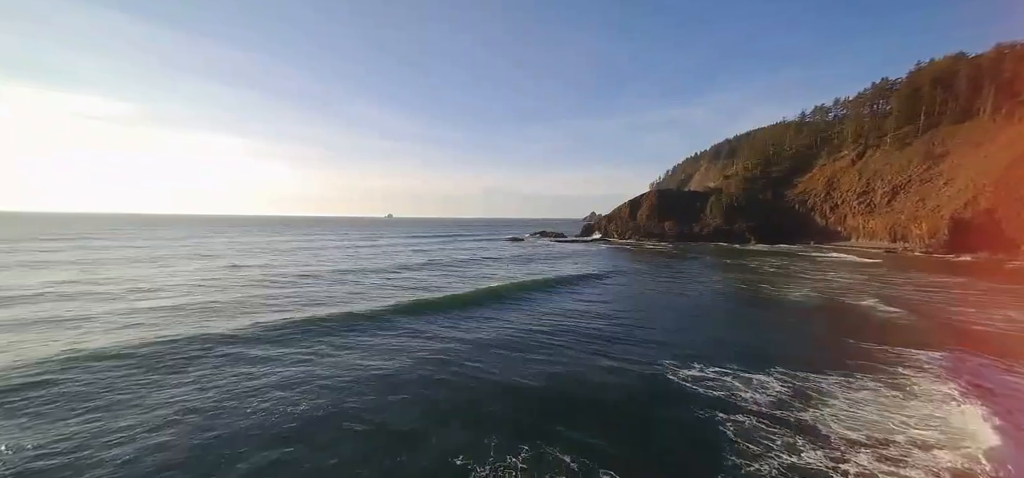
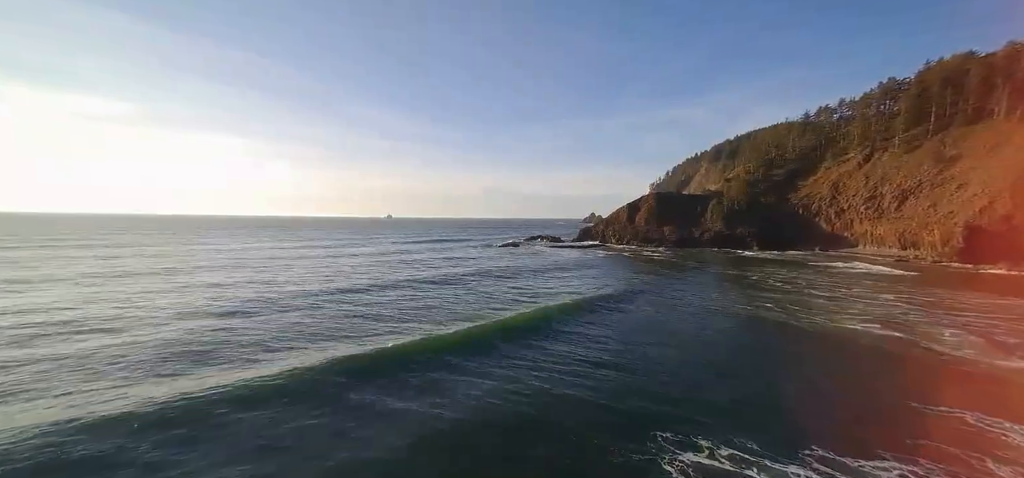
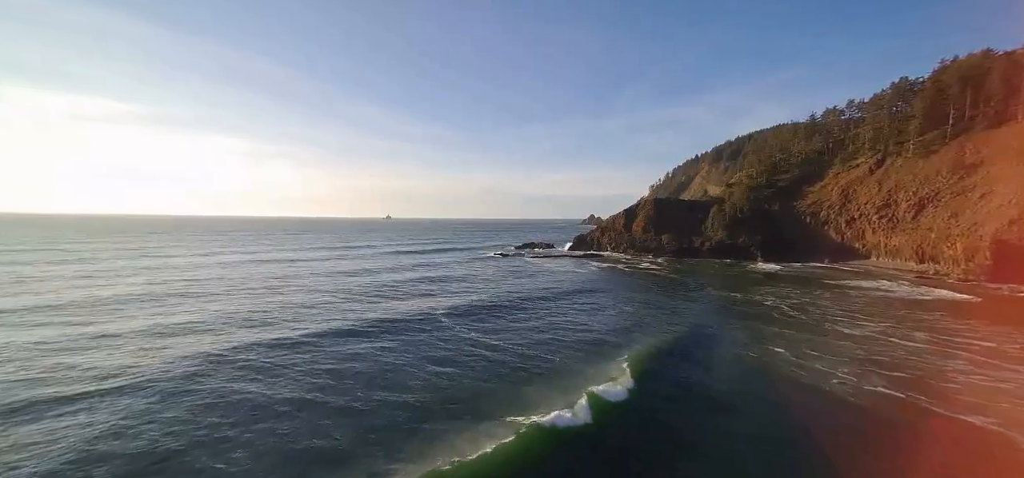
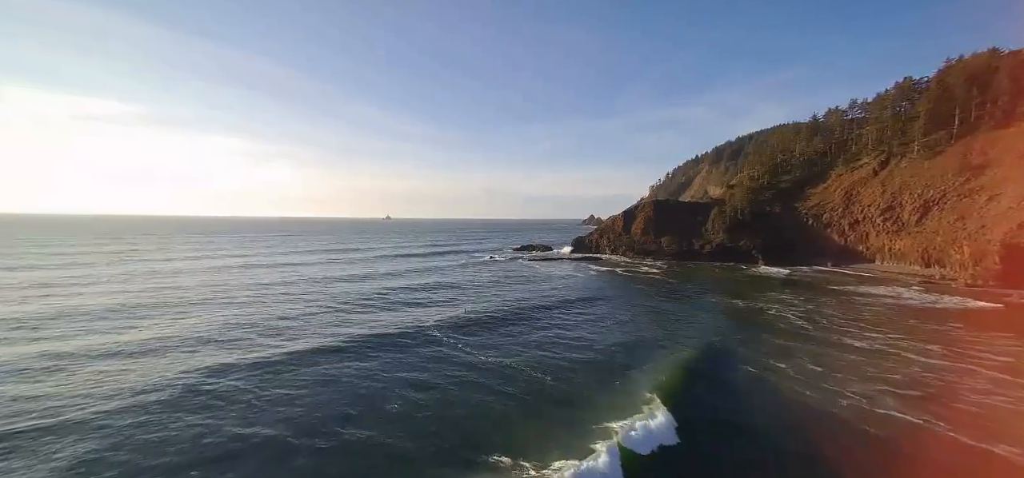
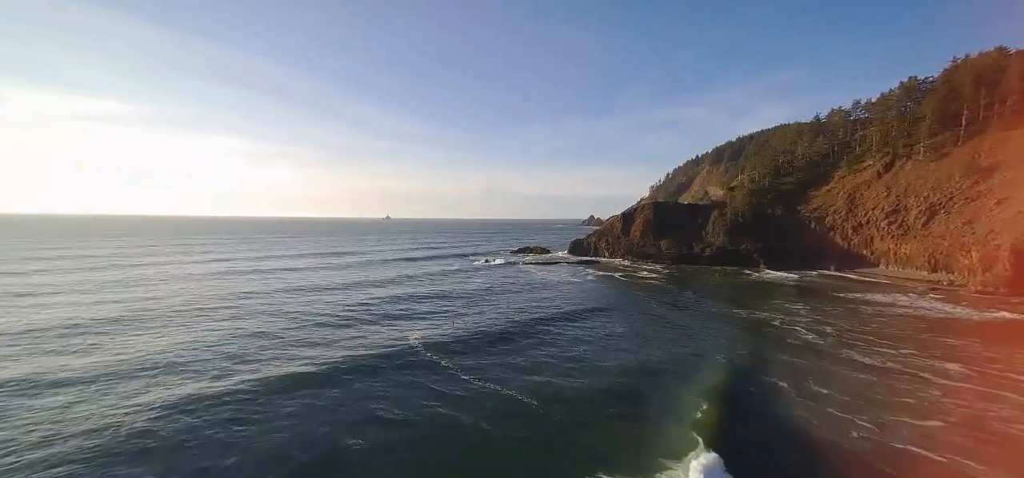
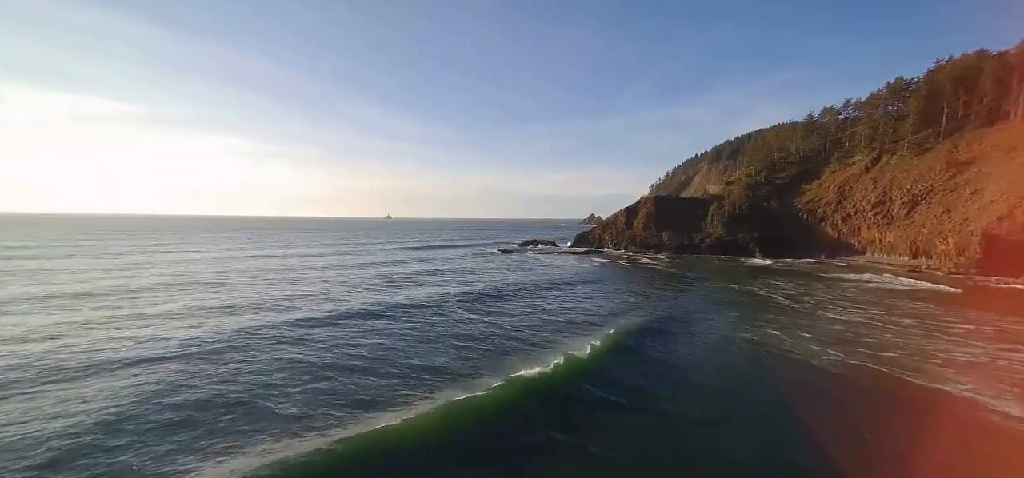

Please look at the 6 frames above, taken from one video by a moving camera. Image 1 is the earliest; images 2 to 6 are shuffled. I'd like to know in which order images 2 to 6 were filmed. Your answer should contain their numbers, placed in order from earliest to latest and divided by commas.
2, 6, 3, 4, 5
